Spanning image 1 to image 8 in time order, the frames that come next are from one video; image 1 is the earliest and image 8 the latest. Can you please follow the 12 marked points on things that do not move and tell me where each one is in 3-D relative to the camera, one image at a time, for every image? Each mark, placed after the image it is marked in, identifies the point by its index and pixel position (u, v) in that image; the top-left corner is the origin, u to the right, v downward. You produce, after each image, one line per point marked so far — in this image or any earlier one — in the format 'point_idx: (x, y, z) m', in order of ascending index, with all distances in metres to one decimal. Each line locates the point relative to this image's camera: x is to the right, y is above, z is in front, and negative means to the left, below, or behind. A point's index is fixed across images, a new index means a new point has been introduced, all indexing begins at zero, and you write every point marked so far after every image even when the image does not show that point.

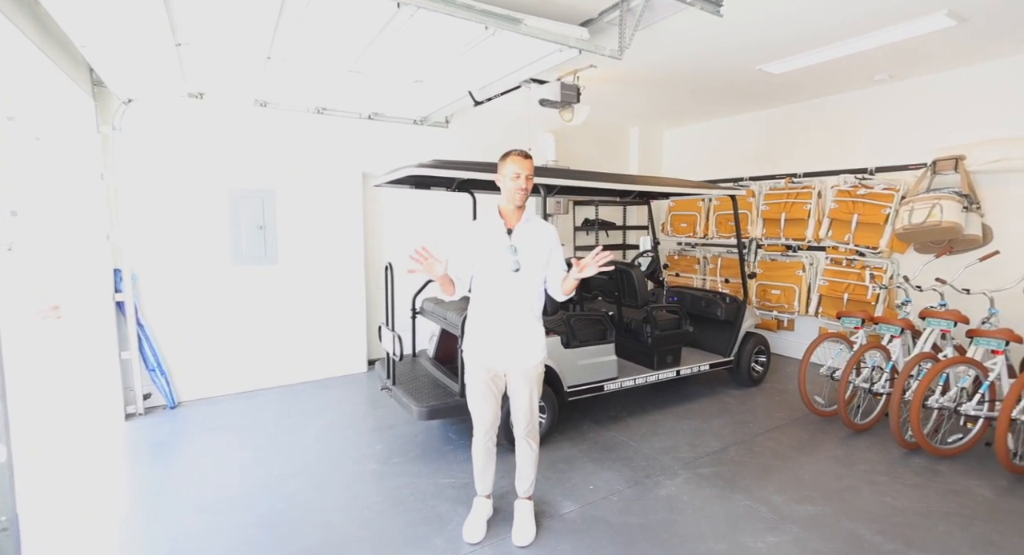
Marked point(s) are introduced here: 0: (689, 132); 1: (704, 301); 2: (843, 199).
0: (+2.4, +1.9, +6.5) m
1: (+1.7, -0.2, +4.4) m
2: (+3.2, +0.8, +4.7) m
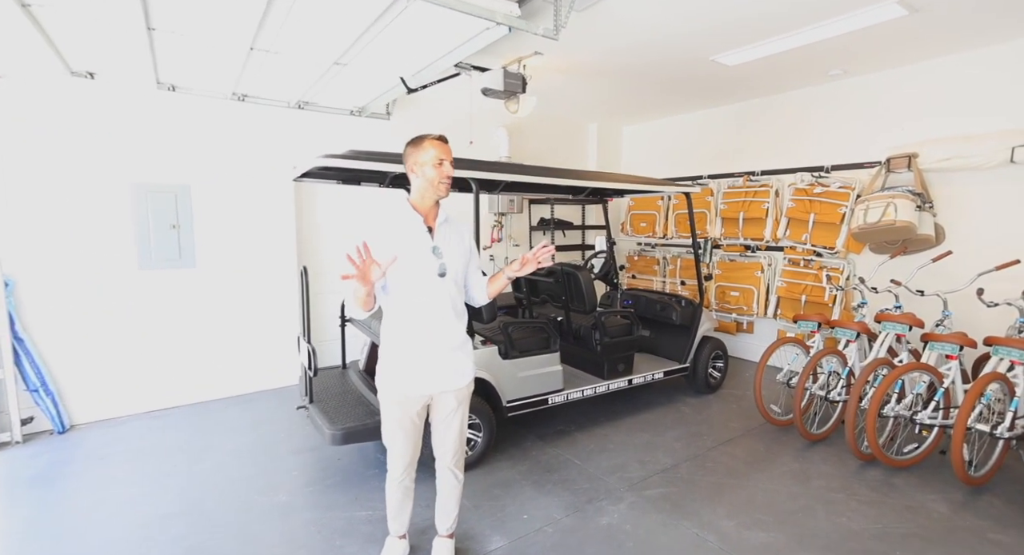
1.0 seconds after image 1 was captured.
0: (+1.8, +1.9, +6.3) m
1: (+1.3, -0.2, +4.2) m
2: (+2.7, +0.8, +4.6) m
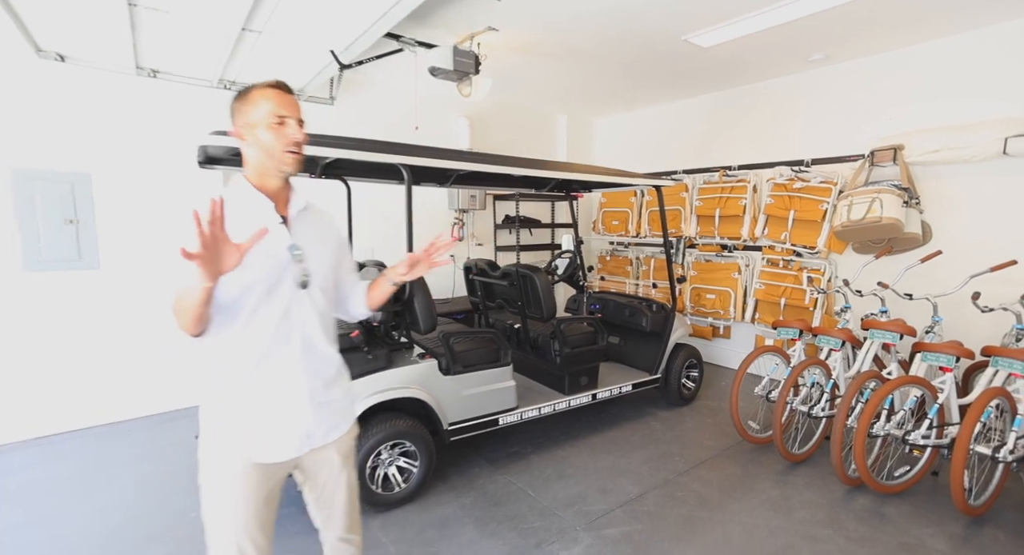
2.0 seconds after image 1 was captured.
0: (+1.3, +1.9, +6.0) m
1: (+0.9, -0.3, +3.8) m
2: (+2.3, +0.7, +4.3) m
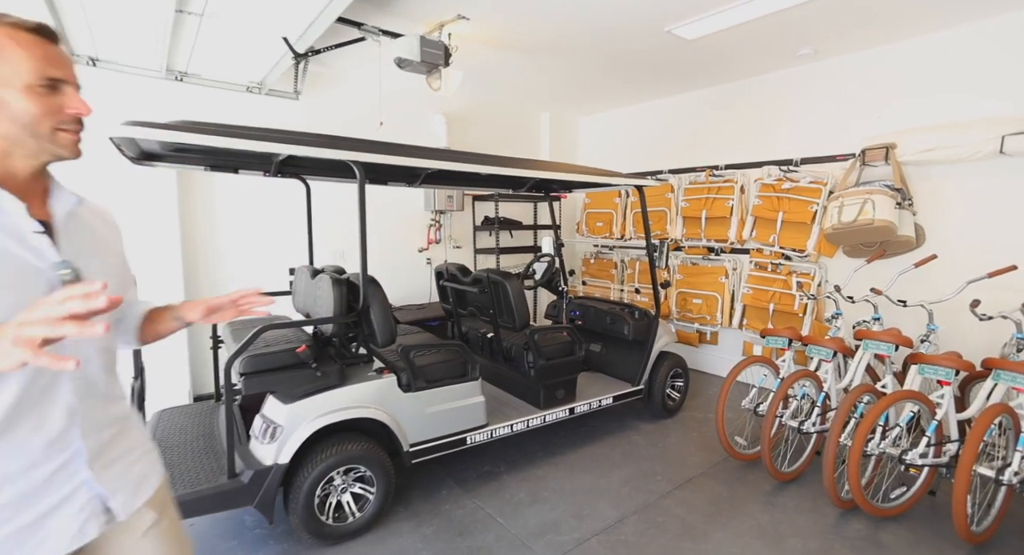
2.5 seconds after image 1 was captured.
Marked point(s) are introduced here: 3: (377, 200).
0: (+1.1, +1.9, +5.8) m
1: (+0.7, -0.3, +3.6) m
2: (+2.1, +0.7, +4.1) m
3: (-1.3, +0.7, +4.7) m
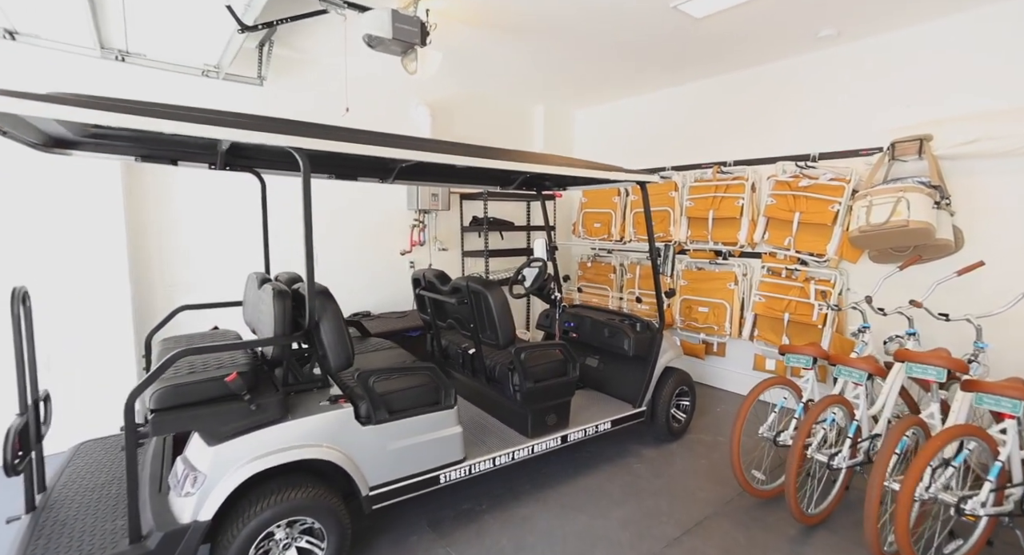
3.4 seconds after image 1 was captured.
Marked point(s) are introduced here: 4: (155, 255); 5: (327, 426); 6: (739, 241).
0: (+1.0, +1.8, +5.4) m
1: (+0.6, -0.3, +3.2) m
2: (+2.0, +0.6, +3.7) m
3: (-1.4, +0.7, +4.3) m
4: (-2.5, +0.2, +3.4) m
5: (-0.7, -0.6, +1.9) m
6: (+1.9, +0.3, +4.0) m
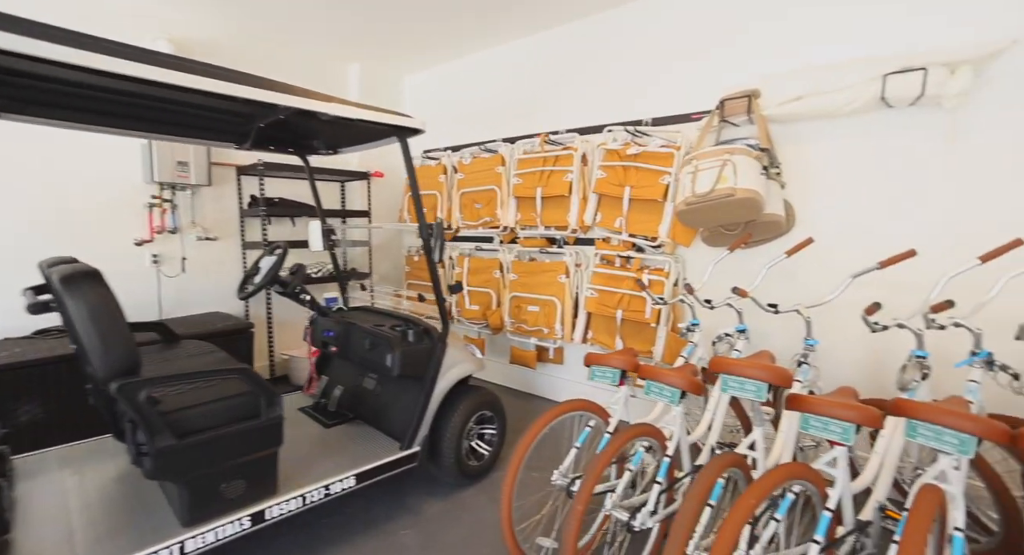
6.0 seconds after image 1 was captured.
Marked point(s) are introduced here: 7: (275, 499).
0: (-0.7, +1.8, +4.5) m
1: (-0.7, -0.3, +2.3) m
2: (+0.6, +0.7, +3.0) m
3: (-2.9, +0.7, +3.0) m
4: (-3.8, +0.1, +1.9) m
5: (-1.8, -0.6, +0.8) m
6: (+0.4, +0.4, +3.3) m
7: (-0.9, -0.8, +1.8) m
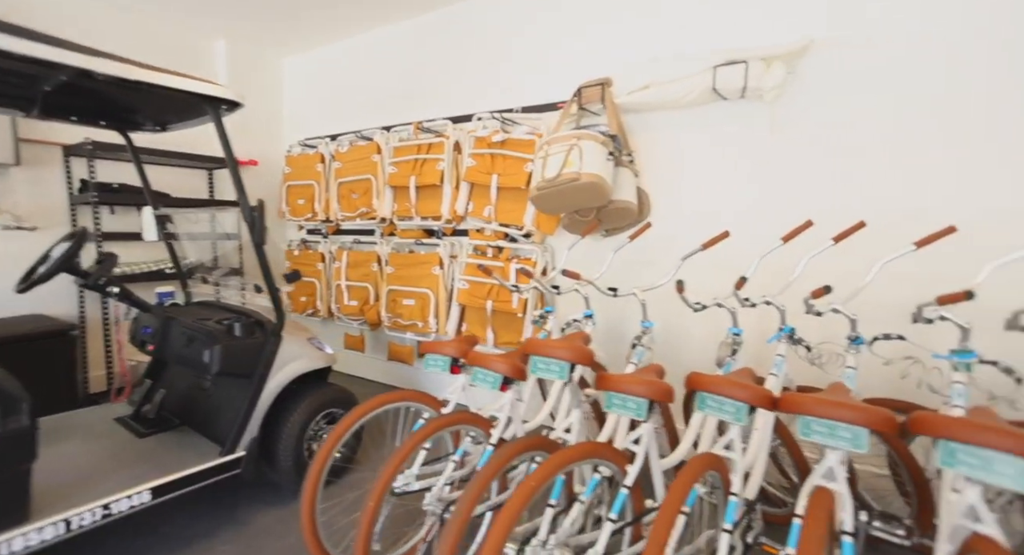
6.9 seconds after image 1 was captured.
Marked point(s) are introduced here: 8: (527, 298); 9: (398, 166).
0: (-1.8, +1.9, +4.2) m
1: (-1.4, -0.3, +2.1) m
2: (-0.2, +0.8, +3.0) m
3: (-3.6, +0.7, +2.4) m
4: (-4.4, +0.2, +1.2) m
5: (-2.2, -0.5, +0.4) m
6: (-0.5, +0.4, +3.2) m
7: (-1.5, -0.8, +1.5) m
8: (+0.1, -0.1, +2.7) m
9: (-0.8, +0.8, +3.4) m
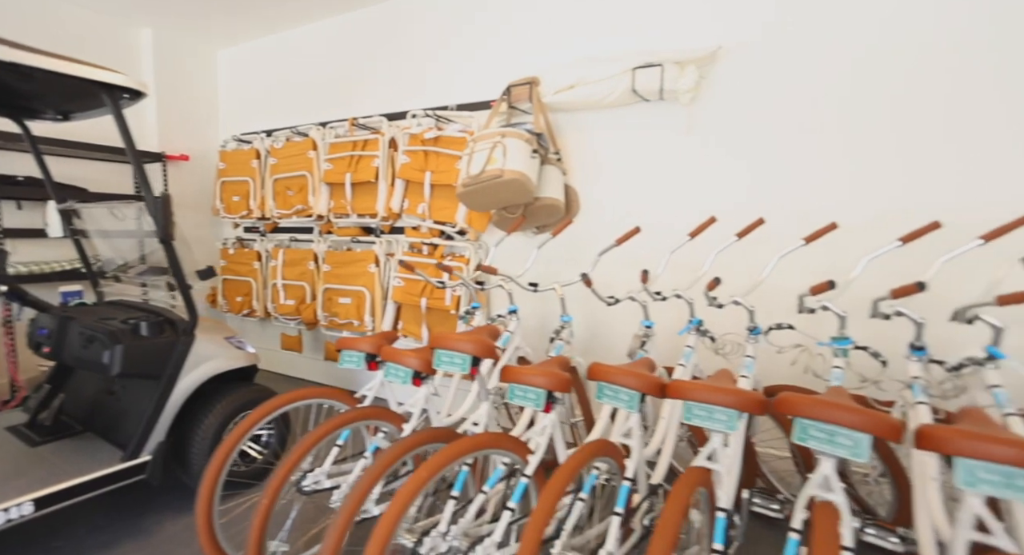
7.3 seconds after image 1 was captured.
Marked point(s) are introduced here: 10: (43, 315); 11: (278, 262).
0: (-2.3, +1.9, +4.1) m
1: (-1.7, -0.2, +2.0) m
2: (-0.6, +0.8, +3.0) m
3: (-4.0, +0.7, +2.1) m
4: (-4.7, +0.2, +0.9) m
5: (-2.4, -0.5, +0.2) m
6: (-0.9, +0.4, +3.2) m
7: (-1.8, -0.7, +1.4) m
8: (-0.3, -0.1, +2.7) m
9: (-1.3, +0.8, +3.3) m
10: (-2.1, -0.2, +2.2) m
11: (-1.8, +0.1, +3.7) m
